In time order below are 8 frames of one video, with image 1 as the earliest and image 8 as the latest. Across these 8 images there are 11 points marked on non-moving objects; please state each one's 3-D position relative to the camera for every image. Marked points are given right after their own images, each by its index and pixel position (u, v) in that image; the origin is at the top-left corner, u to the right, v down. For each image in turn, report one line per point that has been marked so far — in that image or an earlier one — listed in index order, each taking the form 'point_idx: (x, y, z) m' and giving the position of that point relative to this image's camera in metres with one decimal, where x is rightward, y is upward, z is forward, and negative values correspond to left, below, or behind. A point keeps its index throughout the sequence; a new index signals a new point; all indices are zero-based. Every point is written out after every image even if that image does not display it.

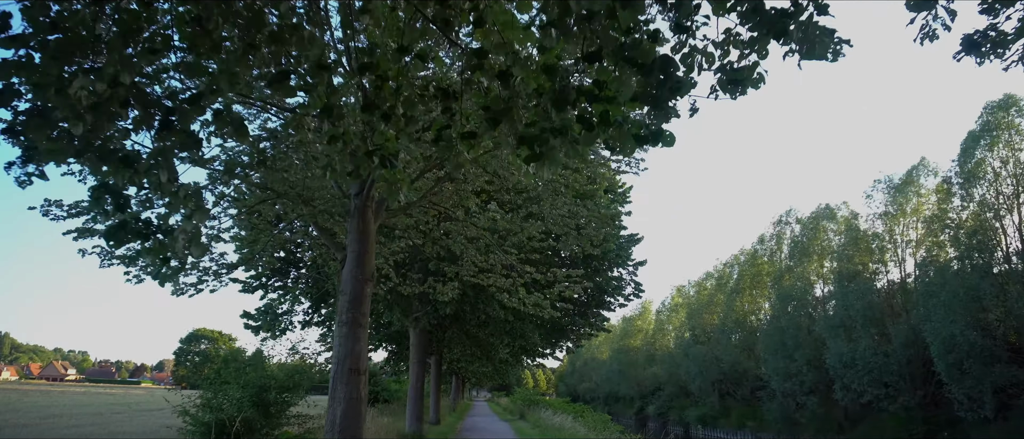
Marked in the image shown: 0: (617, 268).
0: (+2.5, -1.2, +16.3) m
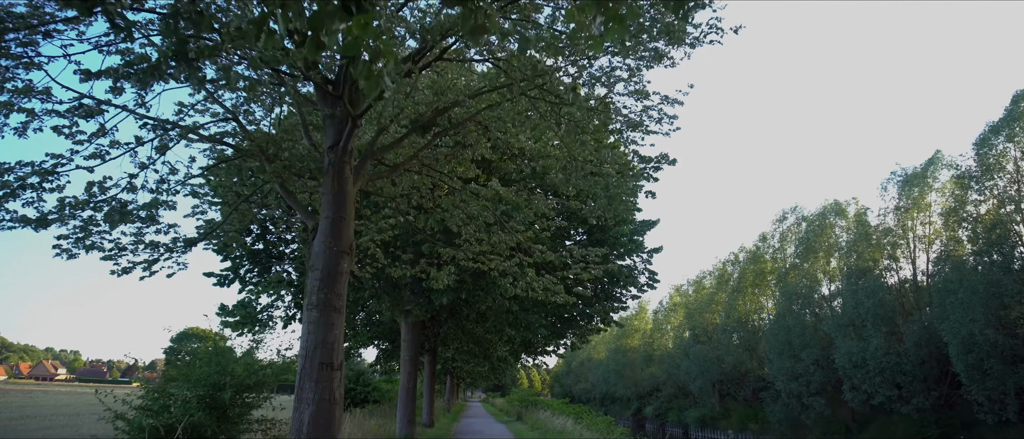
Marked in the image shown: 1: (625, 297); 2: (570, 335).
0: (+2.5, -0.8, +14.8) m
1: (+2.7, -1.8, +15.8) m
2: (+1.4, -2.7, +16.6) m
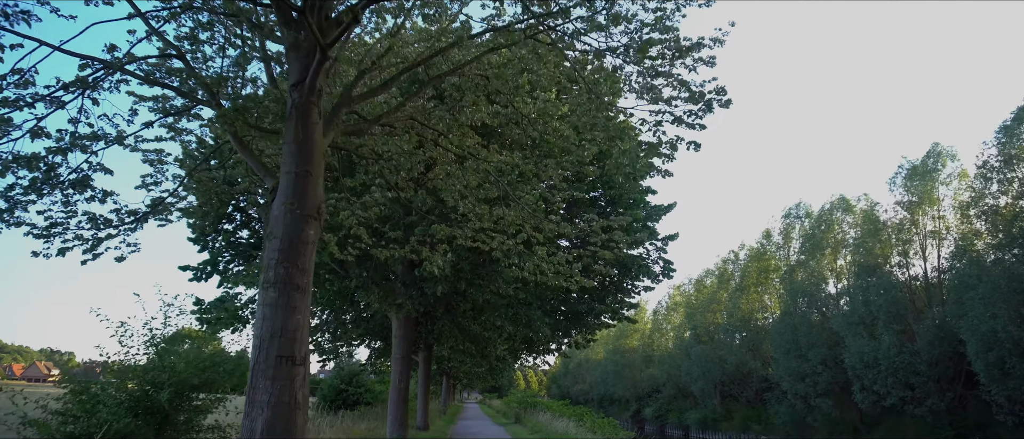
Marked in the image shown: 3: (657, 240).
0: (+2.6, -0.5, +13.5) m
1: (+2.7, -1.5, +14.5) m
2: (+1.4, -2.4, +15.3) m
3: (+2.9, -0.4, +13.5) m
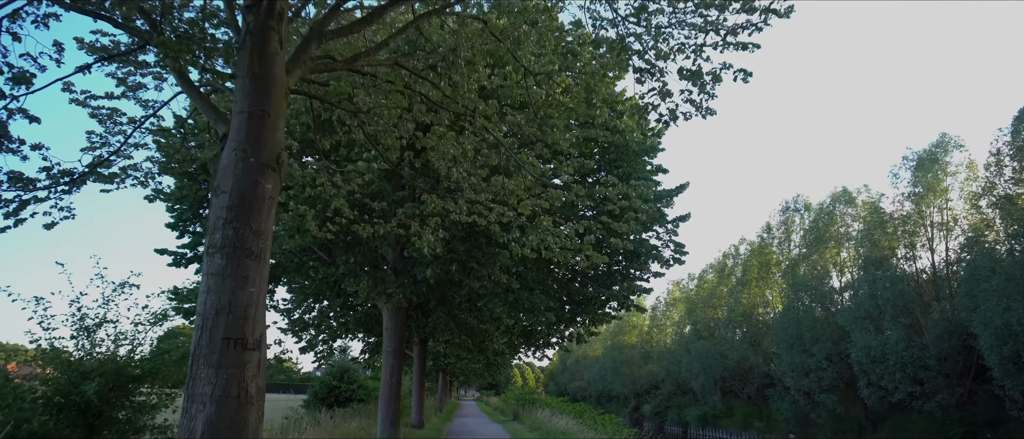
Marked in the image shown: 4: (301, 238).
0: (+2.5, -0.2, +12.5) m
1: (+2.7, -1.1, +13.6) m
2: (+1.4, -2.1, +14.3) m
3: (+2.8, 0.0, +12.5) m
4: (-3.5, -0.3, +11.2) m
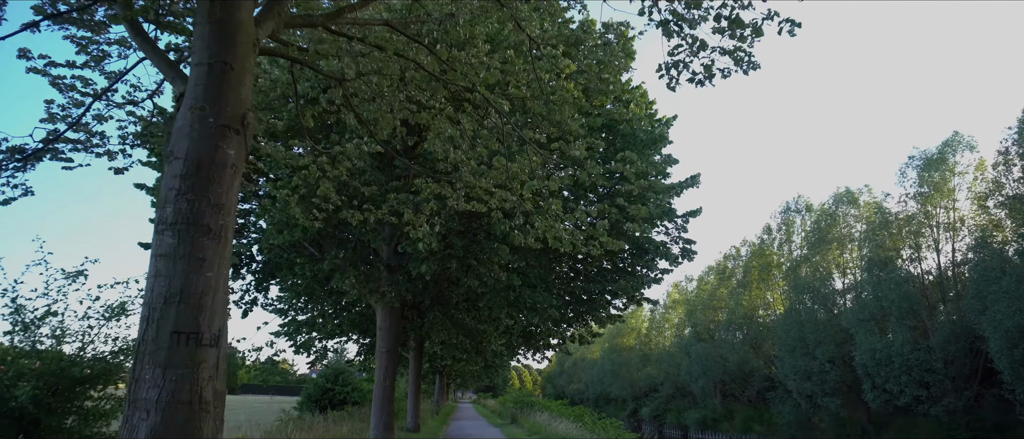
0: (+2.6, -0.1, +11.9) m
1: (+2.7, -1.0, +13.0) m
2: (+1.4, -2.0, +13.7) m
3: (+2.9, +0.1, +11.9) m
4: (-3.5, -0.2, +10.6) m
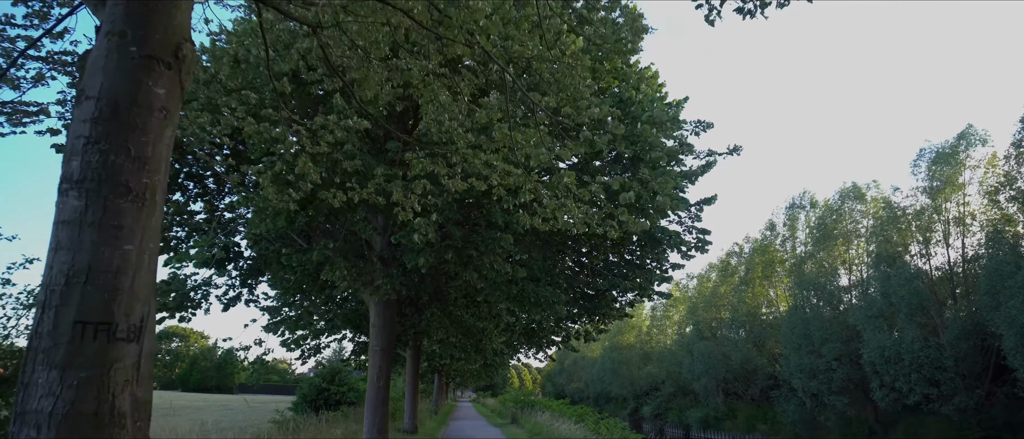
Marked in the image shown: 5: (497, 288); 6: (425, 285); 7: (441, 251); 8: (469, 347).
0: (+2.6, +0.1, +11.1) m
1: (+2.7, -0.8, +12.2) m
2: (+1.4, -1.8, +12.9) m
3: (+2.9, +0.2, +11.1) m
4: (-3.4, 0.0, +9.8) m
5: (-0.2, -1.1, +10.8) m
6: (-1.8, -1.3, +13.8) m
7: (-1.0, -0.4, +9.6) m
8: (-1.2, -3.5, +18.7) m
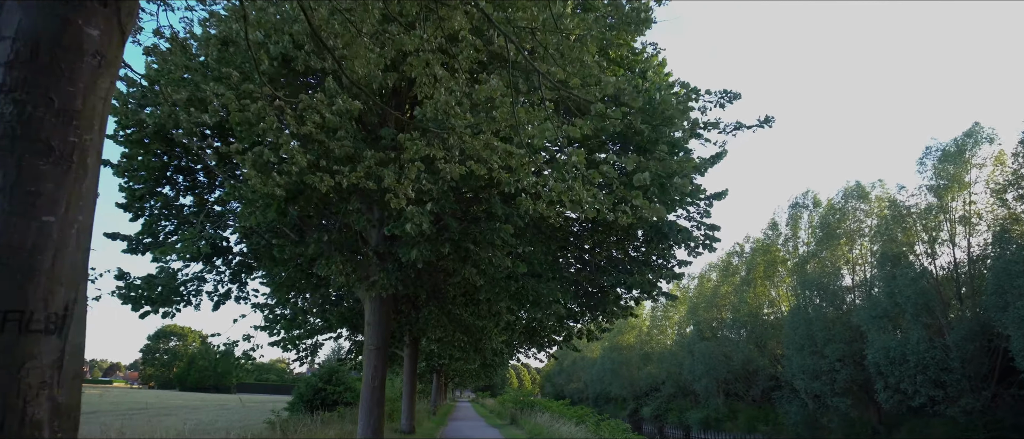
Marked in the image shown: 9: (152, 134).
0: (+2.6, +0.2, +10.7) m
1: (+2.7, -0.7, +11.7) m
2: (+1.4, -1.7, +12.4) m
3: (+2.9, +0.3, +10.7) m
4: (-3.4, +0.1, +9.3) m
5: (-0.2, -1.0, +10.3) m
6: (-1.7, -1.2, +13.4) m
7: (-1.0, -0.3, +9.1) m
8: (-1.2, -3.4, +18.2) m
9: (-6.5, +1.6, +12.5) m
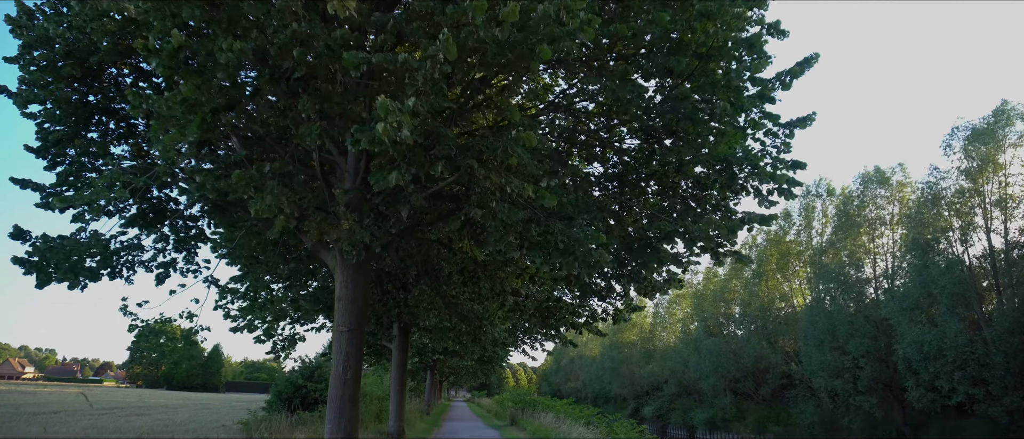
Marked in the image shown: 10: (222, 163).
0: (+2.8, +1.0, +8.0) m
1: (+2.9, 0.0, +9.1) m
2: (+1.6, -1.0, +9.8) m
3: (+3.1, +1.1, +8.0) m
4: (-3.2, +0.9, +6.6) m
5: (-0.1, -0.2, +7.7) m
6: (-1.6, -0.5, +10.7) m
7: (-0.8, +0.4, +6.5) m
8: (-1.1, -2.7, +15.6) m
9: (-6.4, +2.3, +9.8) m
10: (-3.4, +0.6, +8.1) m
